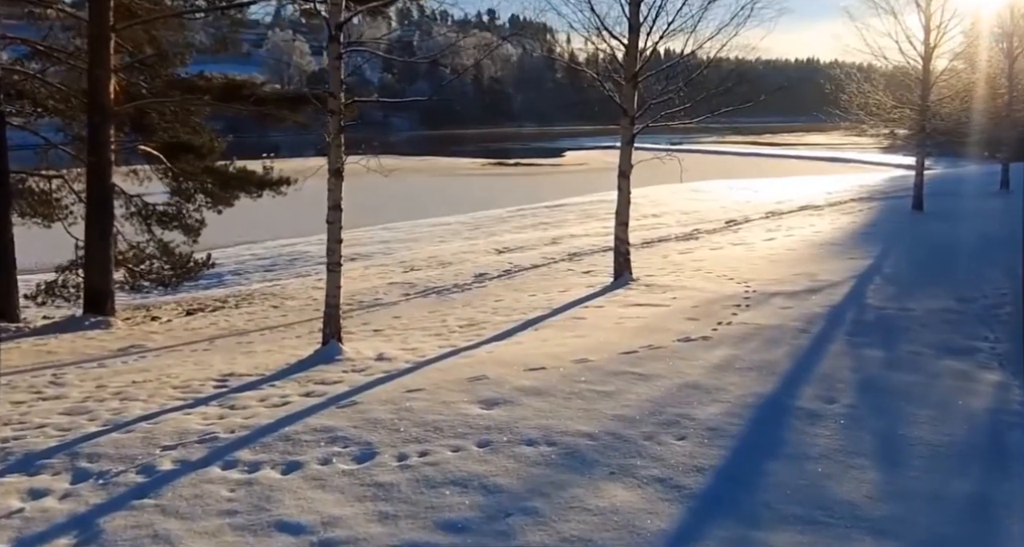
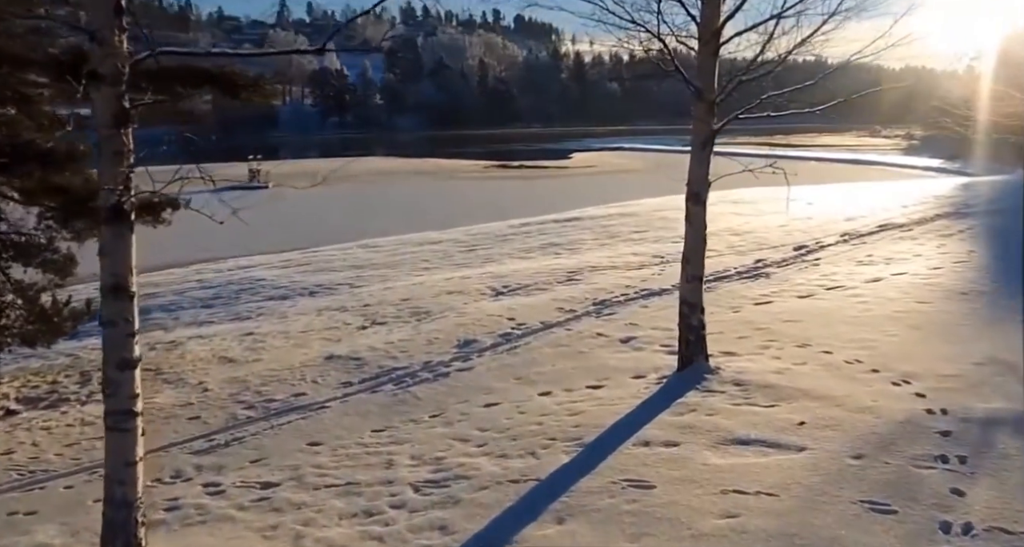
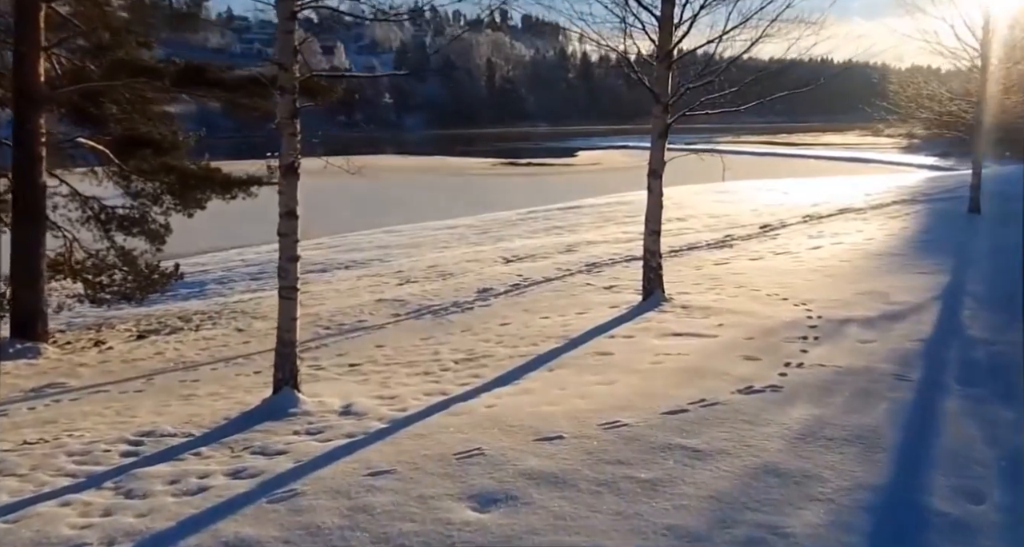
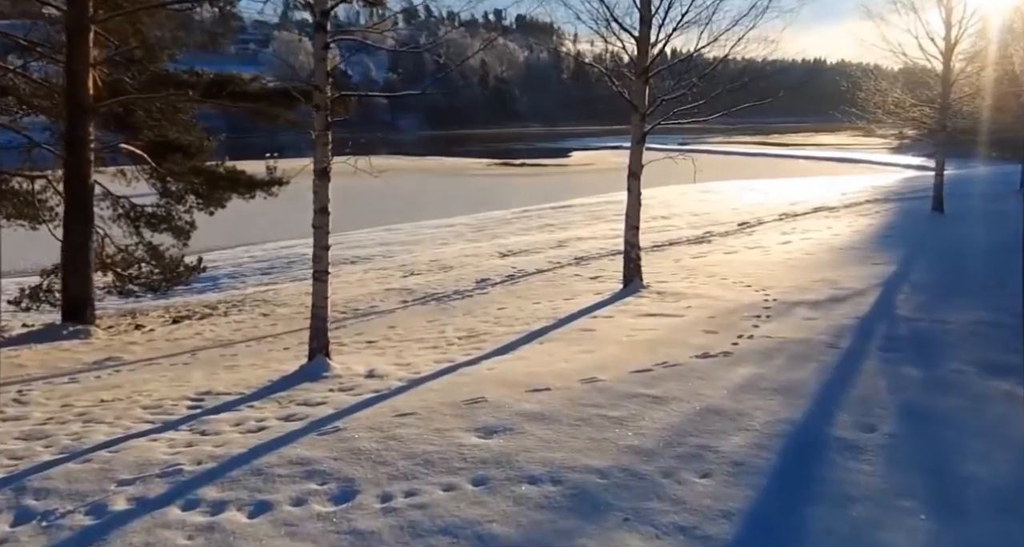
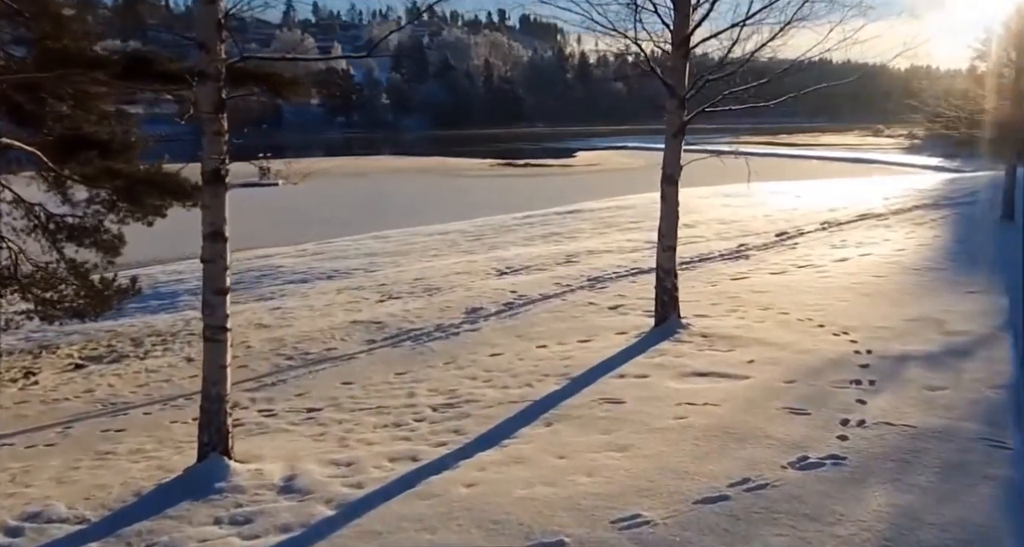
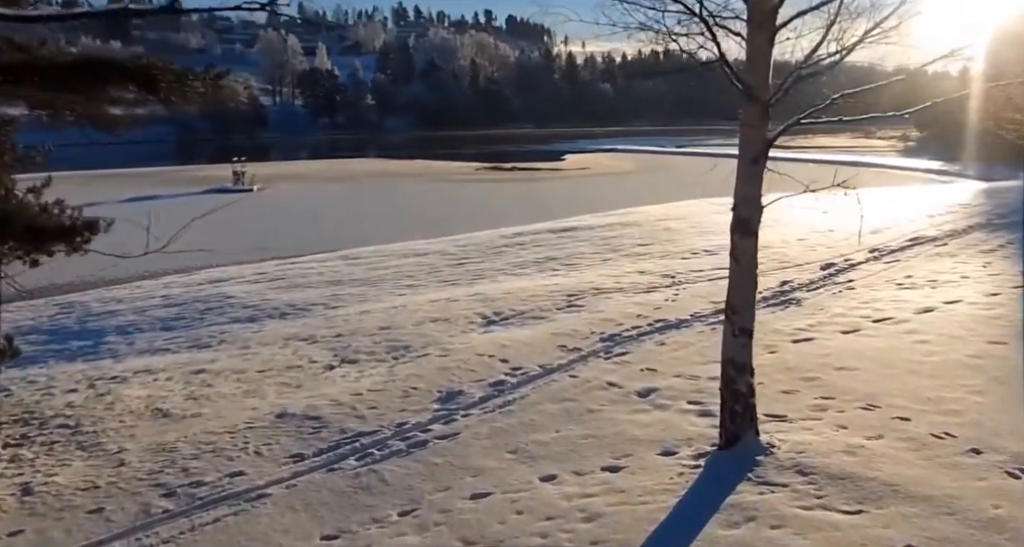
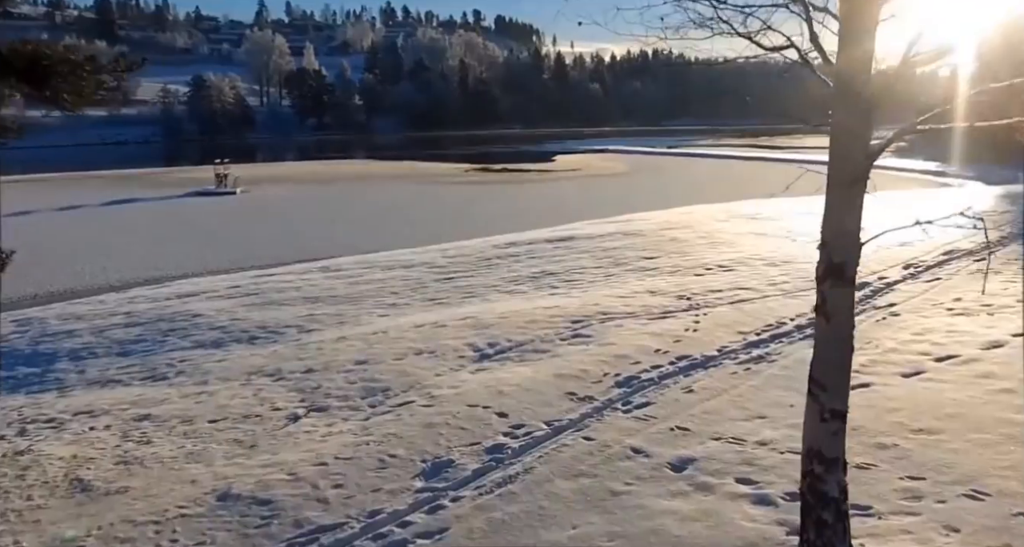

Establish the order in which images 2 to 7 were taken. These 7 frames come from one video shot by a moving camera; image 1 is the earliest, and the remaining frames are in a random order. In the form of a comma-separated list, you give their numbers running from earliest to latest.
4, 3, 5, 2, 6, 7
